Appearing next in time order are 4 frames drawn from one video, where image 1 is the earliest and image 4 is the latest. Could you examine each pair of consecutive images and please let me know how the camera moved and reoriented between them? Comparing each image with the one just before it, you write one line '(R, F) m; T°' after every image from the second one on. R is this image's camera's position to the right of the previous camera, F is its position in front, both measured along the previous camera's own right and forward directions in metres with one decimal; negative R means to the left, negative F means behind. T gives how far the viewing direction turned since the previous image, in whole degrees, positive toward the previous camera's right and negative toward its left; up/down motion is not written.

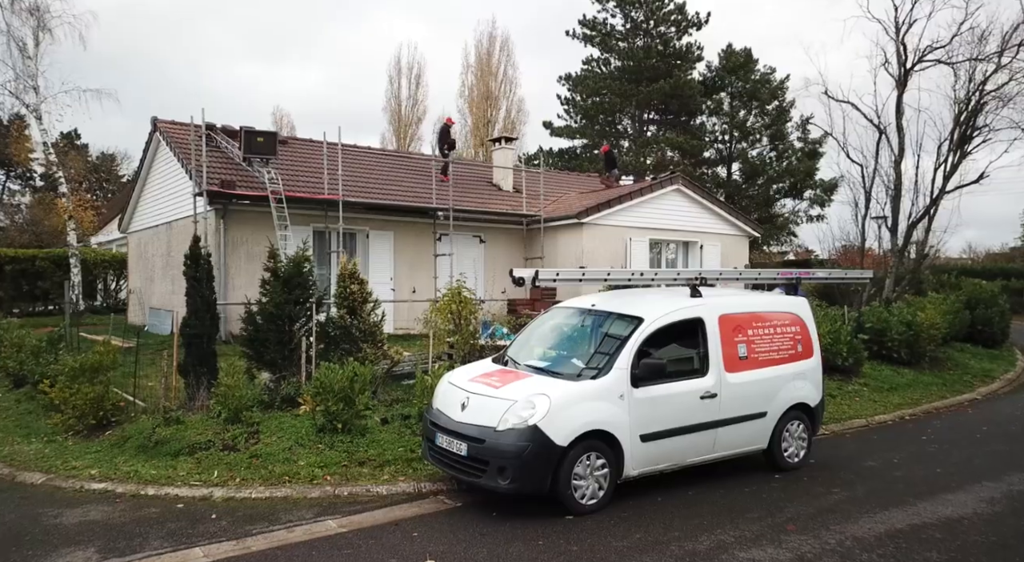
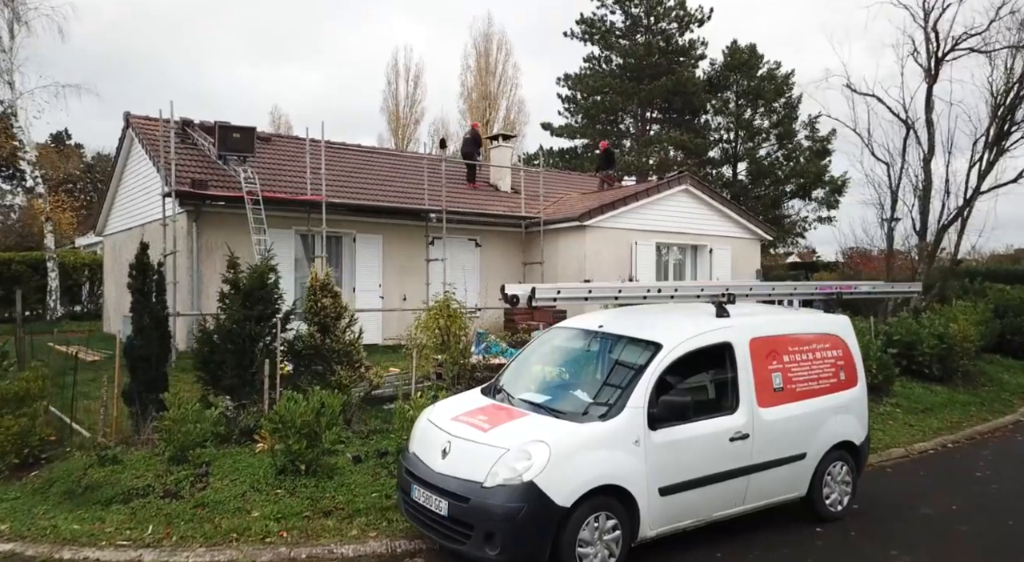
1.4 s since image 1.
(+0.1, +1.0) m; 0°
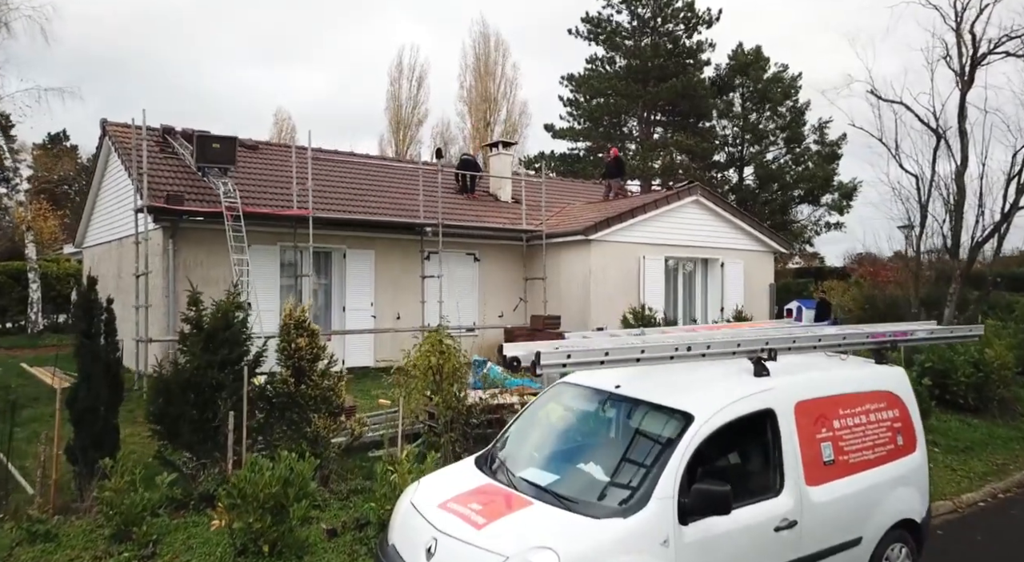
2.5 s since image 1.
(0.0, +0.9) m; 0°
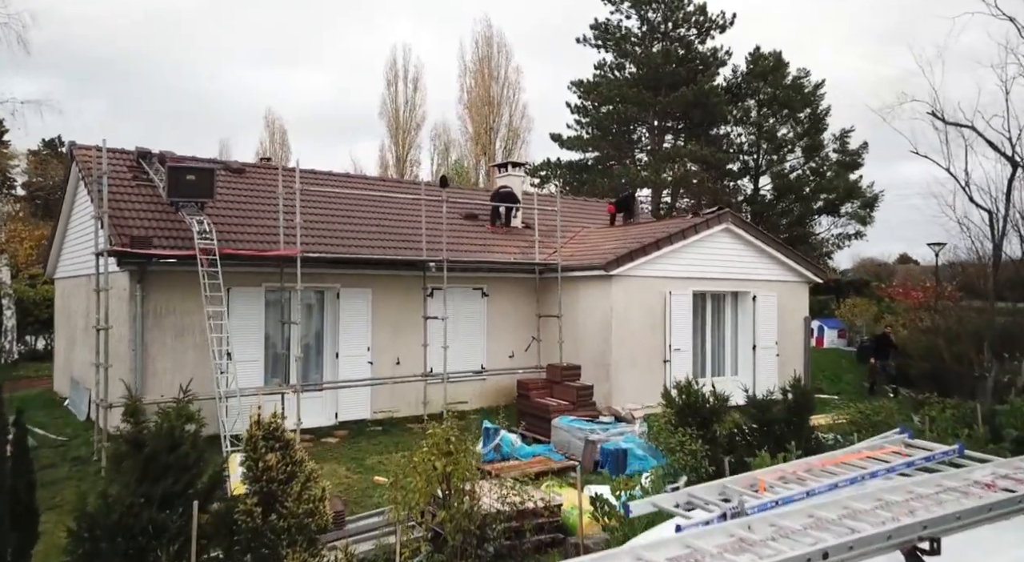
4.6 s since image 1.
(-0.2, +1.4) m; 0°
